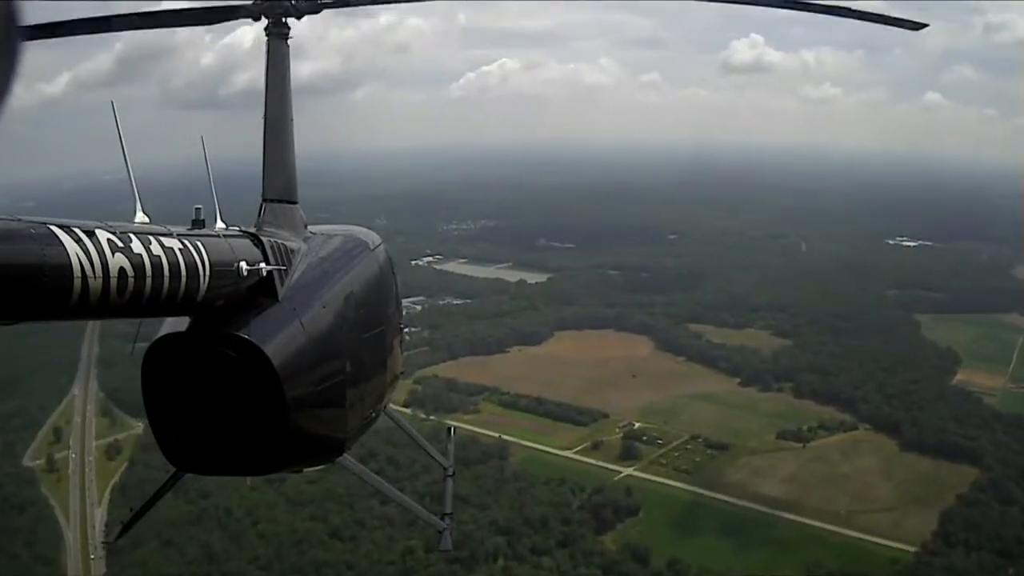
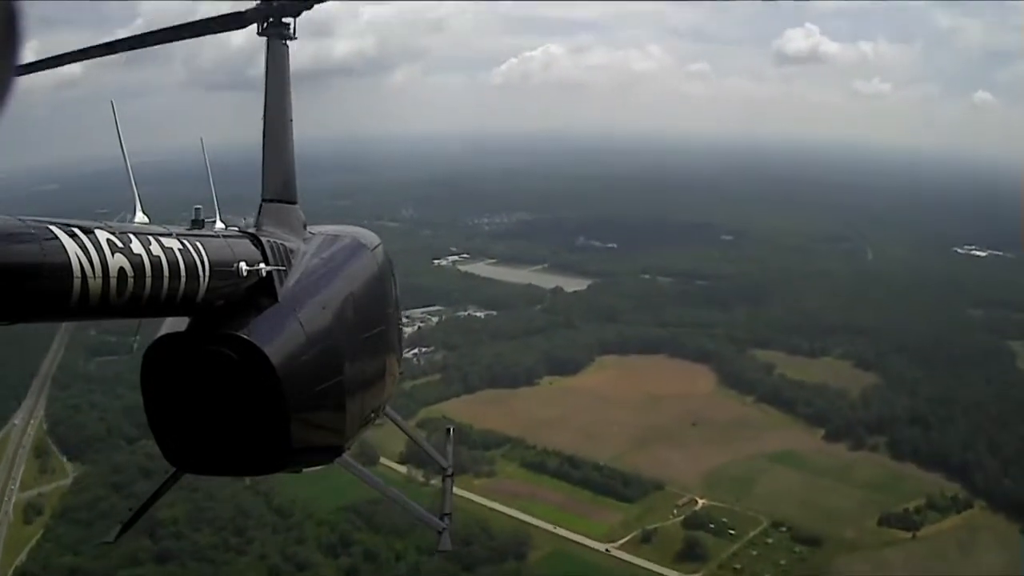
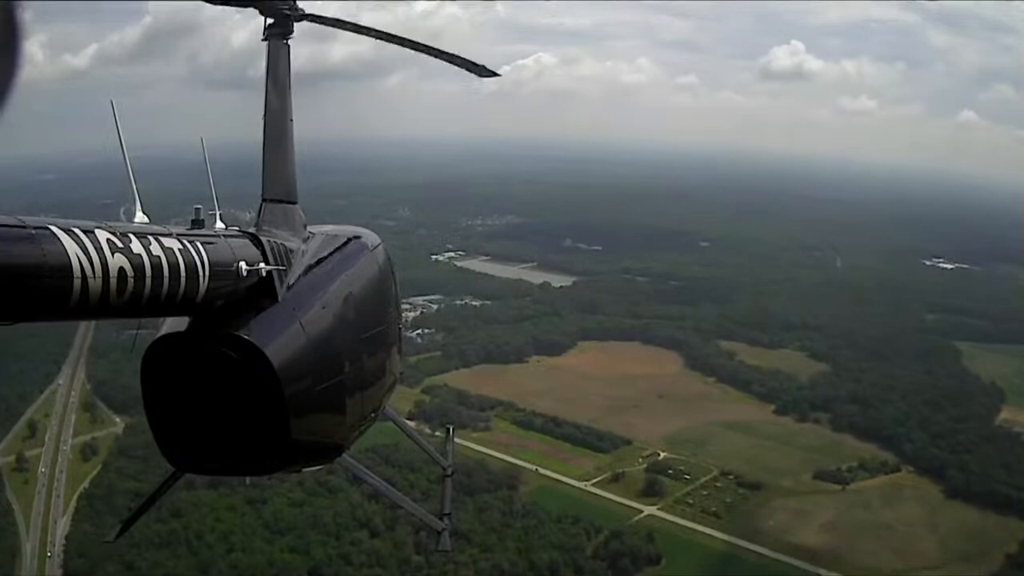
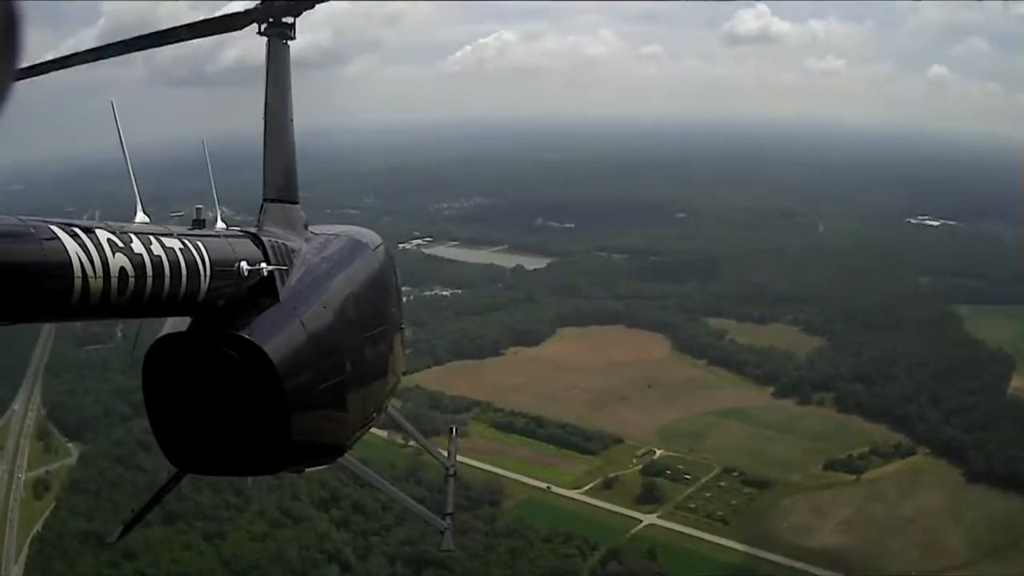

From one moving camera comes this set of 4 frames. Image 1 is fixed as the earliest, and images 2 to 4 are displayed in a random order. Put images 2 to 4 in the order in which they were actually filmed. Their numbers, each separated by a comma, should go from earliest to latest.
3, 4, 2
